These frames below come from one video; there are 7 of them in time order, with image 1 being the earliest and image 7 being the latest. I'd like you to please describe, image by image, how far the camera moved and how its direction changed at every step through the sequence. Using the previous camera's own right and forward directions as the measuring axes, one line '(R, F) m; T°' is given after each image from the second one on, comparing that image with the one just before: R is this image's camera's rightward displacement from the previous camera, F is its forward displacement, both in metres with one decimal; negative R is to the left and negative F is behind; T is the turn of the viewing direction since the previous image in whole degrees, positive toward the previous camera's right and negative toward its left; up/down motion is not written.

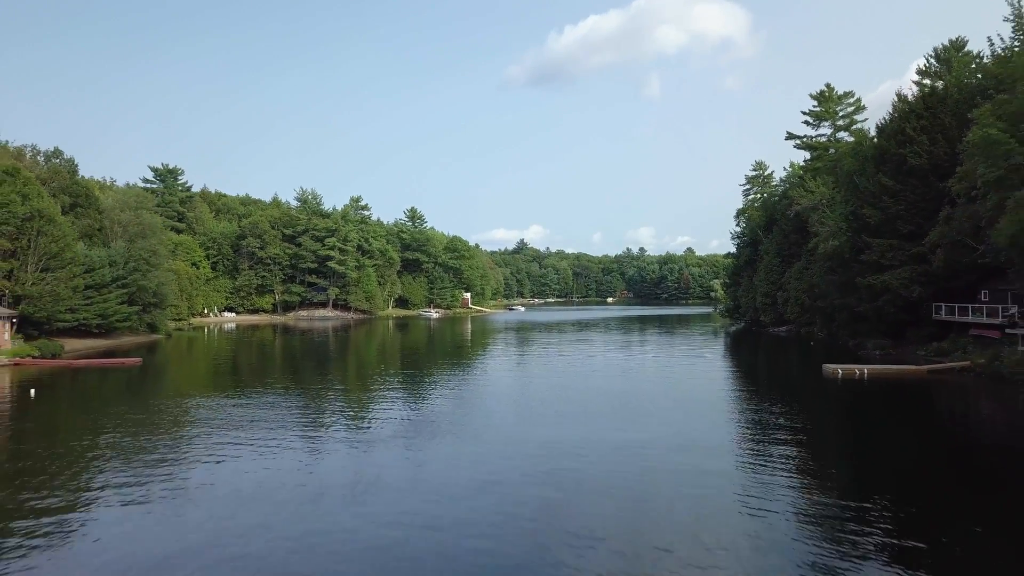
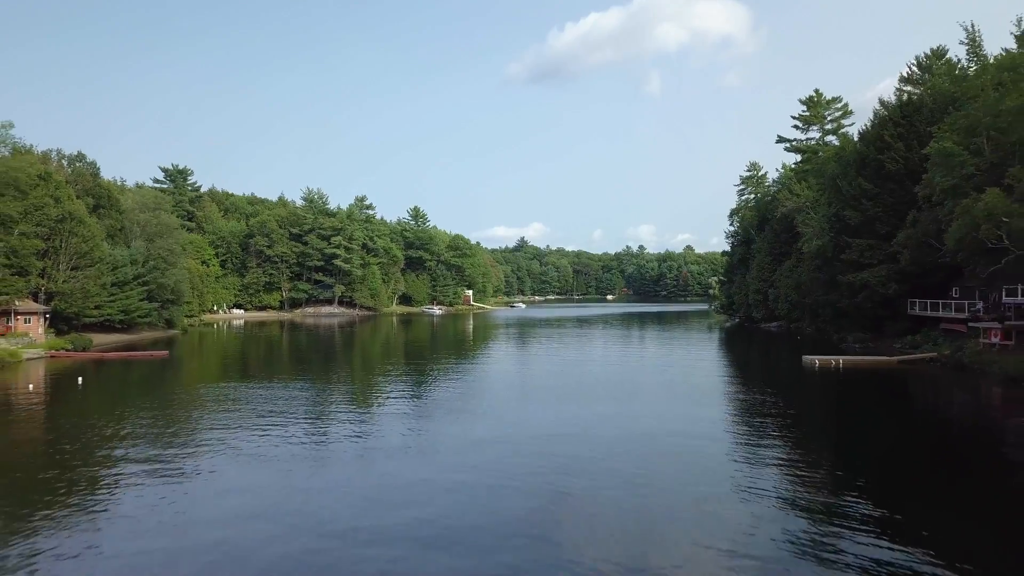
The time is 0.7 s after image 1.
(-0.1, -2.2) m; 0°
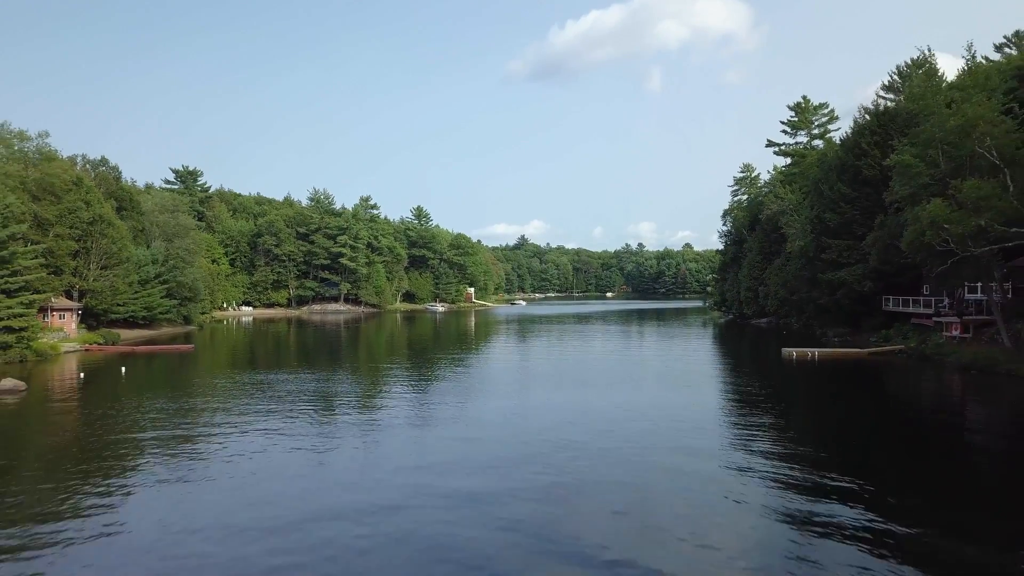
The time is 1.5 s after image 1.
(-0.1, -2.5) m; 0°
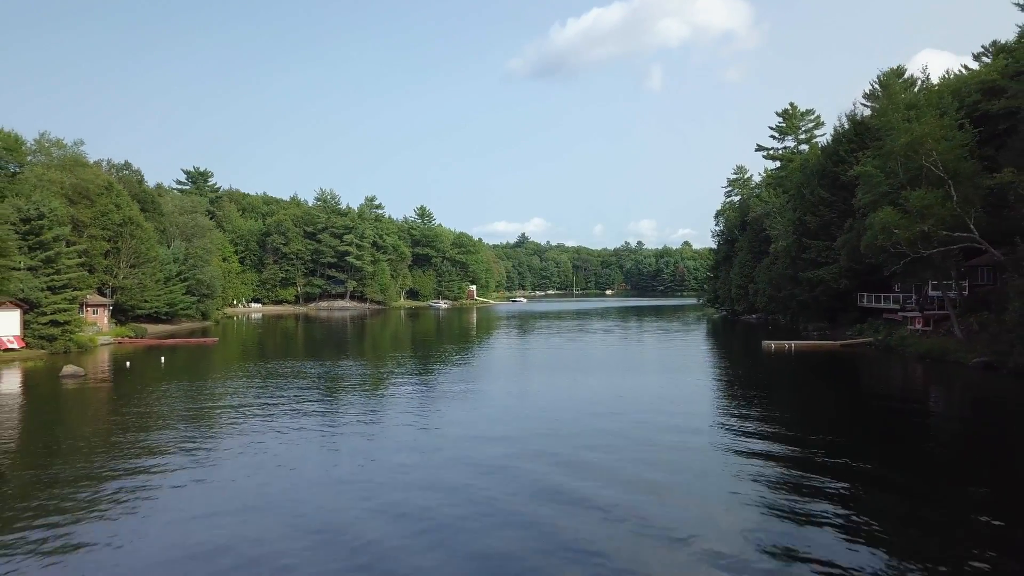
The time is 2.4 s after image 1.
(0.0, -2.8) m; 0°
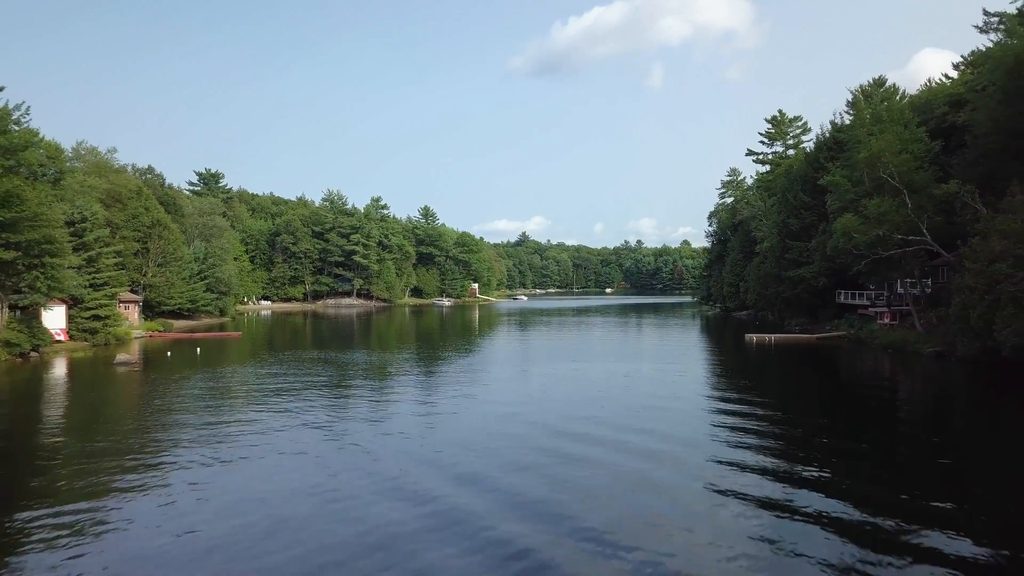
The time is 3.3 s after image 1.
(-0.1, -2.9) m; 0°
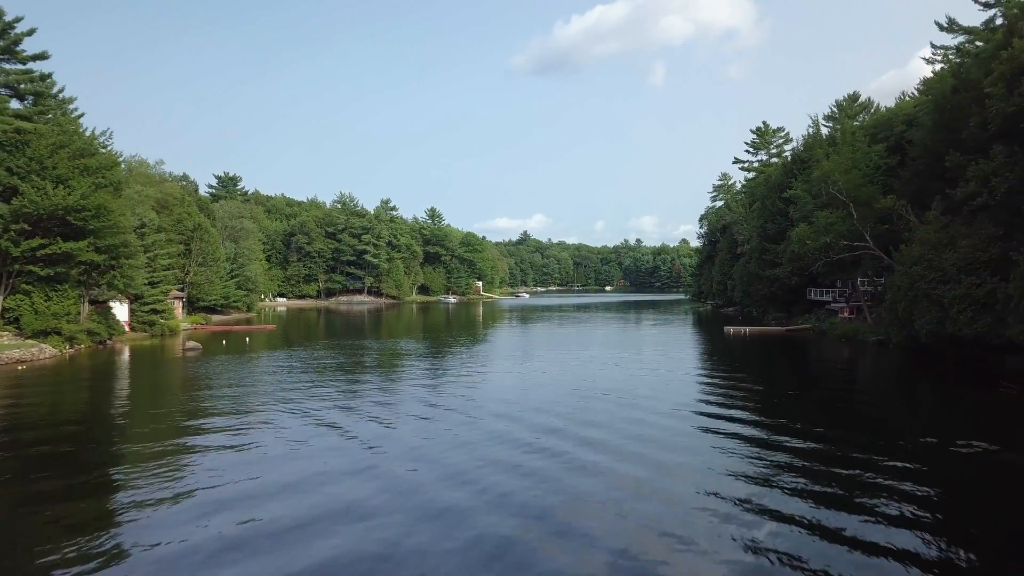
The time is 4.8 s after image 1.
(-0.3, -4.9) m; 0°
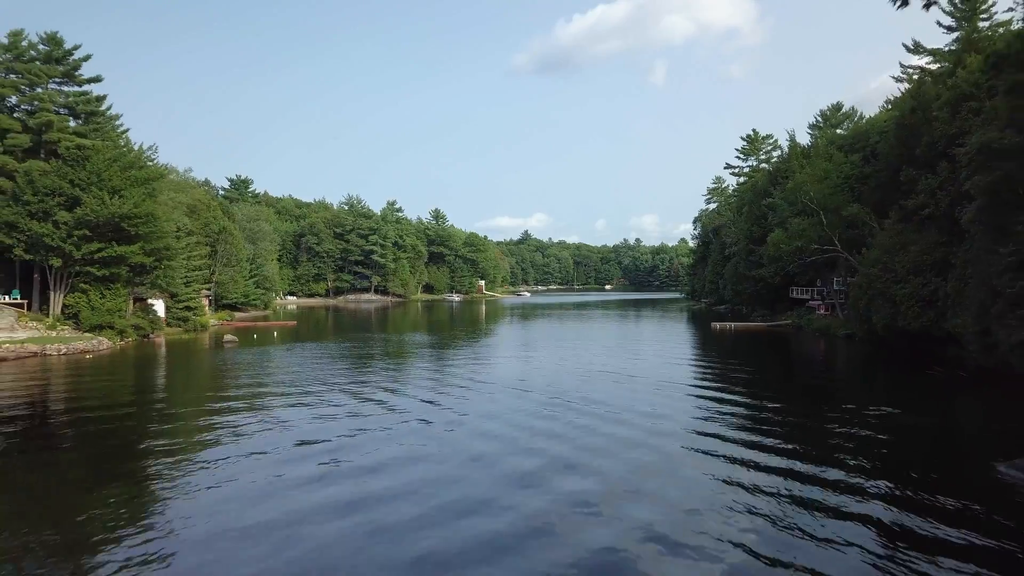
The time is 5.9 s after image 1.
(-0.2, -3.6) m; 0°
